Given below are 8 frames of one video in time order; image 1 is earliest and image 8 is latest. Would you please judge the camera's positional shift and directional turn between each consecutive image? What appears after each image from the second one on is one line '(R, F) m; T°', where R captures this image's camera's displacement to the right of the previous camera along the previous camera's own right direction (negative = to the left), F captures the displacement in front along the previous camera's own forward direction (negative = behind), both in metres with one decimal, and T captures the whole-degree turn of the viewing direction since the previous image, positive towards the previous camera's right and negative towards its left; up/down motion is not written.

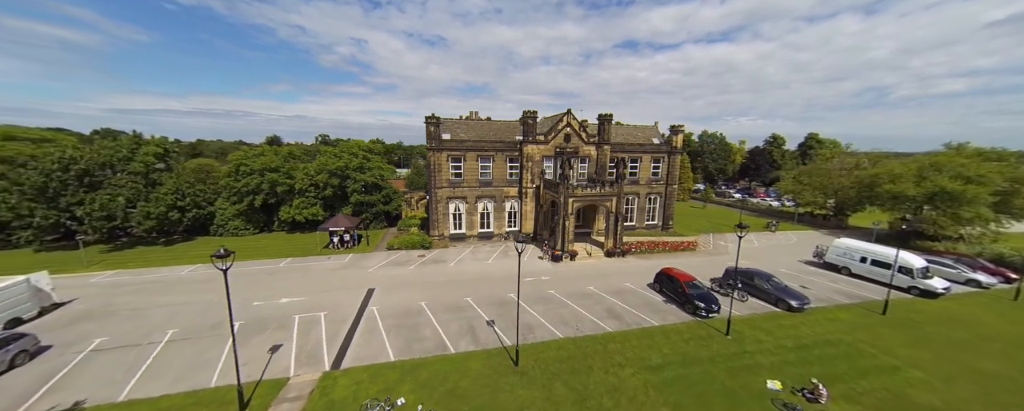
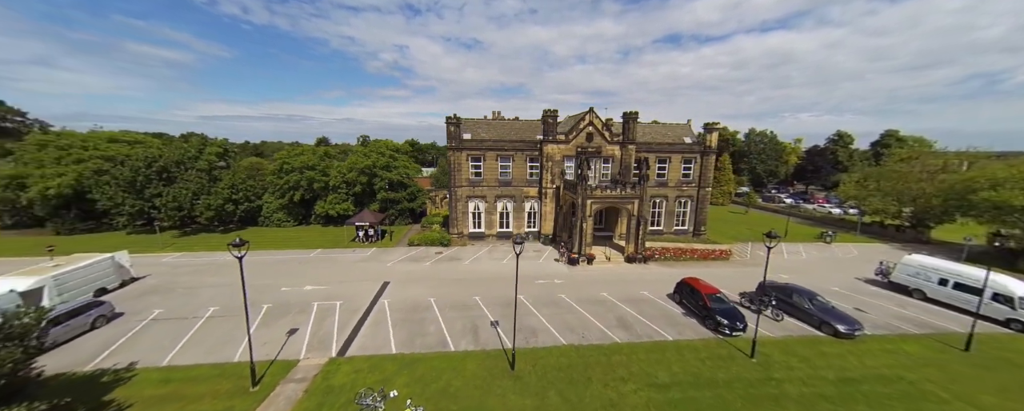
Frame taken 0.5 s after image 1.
(+1.5, +0.3) m; -6°
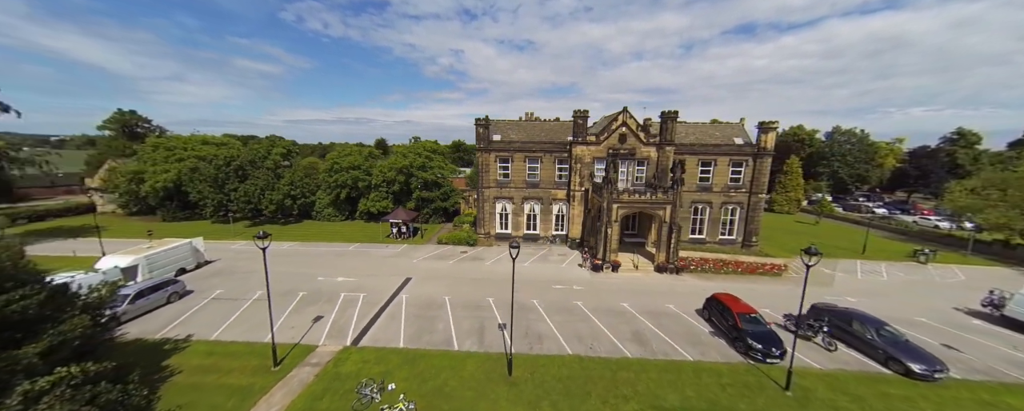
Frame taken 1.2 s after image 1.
(+1.8, +0.4) m; -9°
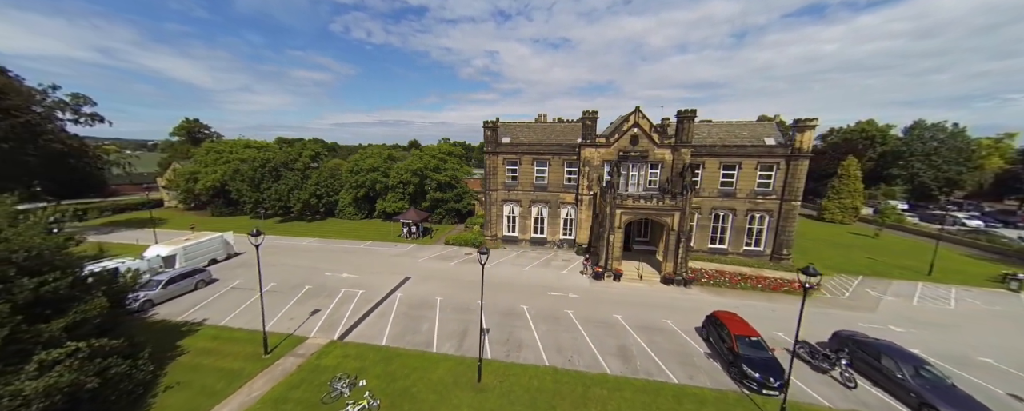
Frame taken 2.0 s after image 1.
(+2.7, +0.3) m; -6°
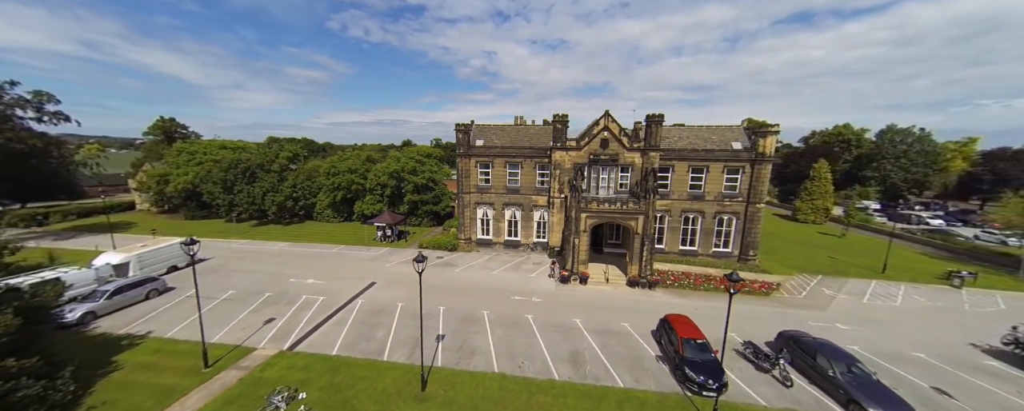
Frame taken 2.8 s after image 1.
(+2.3, 0.0) m; +1°
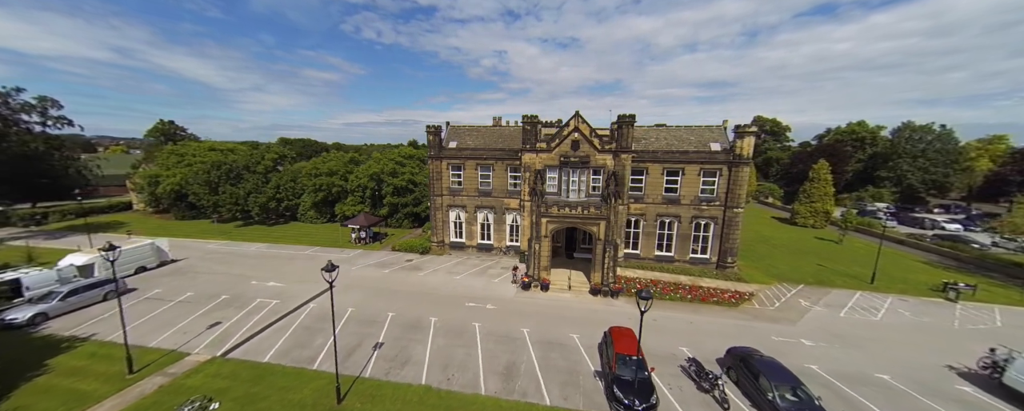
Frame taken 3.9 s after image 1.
(+3.9, +0.6) m; -2°
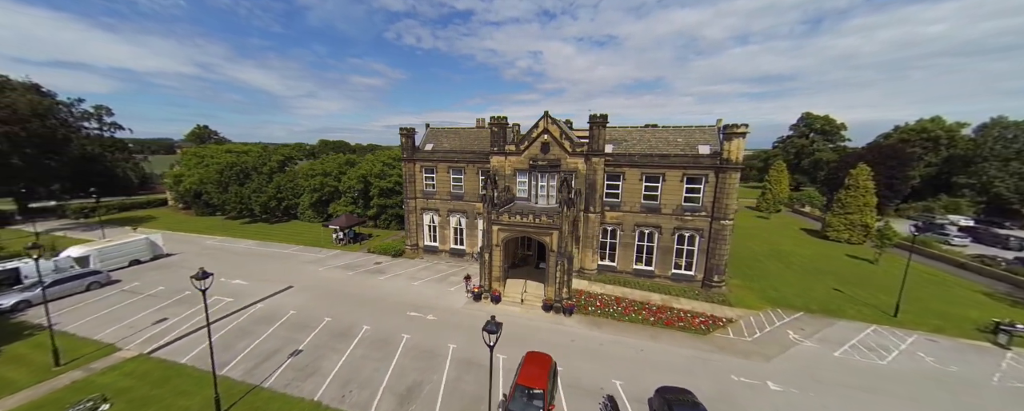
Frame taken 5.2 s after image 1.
(+5.8, +1.6) m; -6°
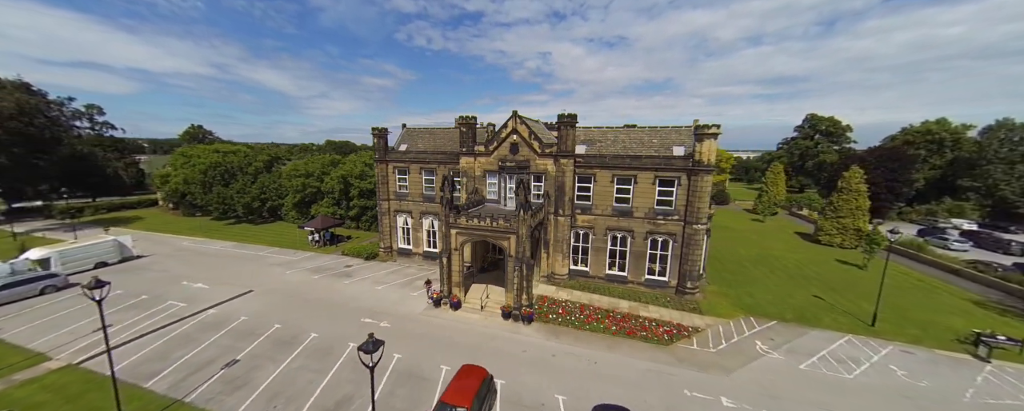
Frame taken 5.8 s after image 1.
(+3.1, +0.8) m; -1°
